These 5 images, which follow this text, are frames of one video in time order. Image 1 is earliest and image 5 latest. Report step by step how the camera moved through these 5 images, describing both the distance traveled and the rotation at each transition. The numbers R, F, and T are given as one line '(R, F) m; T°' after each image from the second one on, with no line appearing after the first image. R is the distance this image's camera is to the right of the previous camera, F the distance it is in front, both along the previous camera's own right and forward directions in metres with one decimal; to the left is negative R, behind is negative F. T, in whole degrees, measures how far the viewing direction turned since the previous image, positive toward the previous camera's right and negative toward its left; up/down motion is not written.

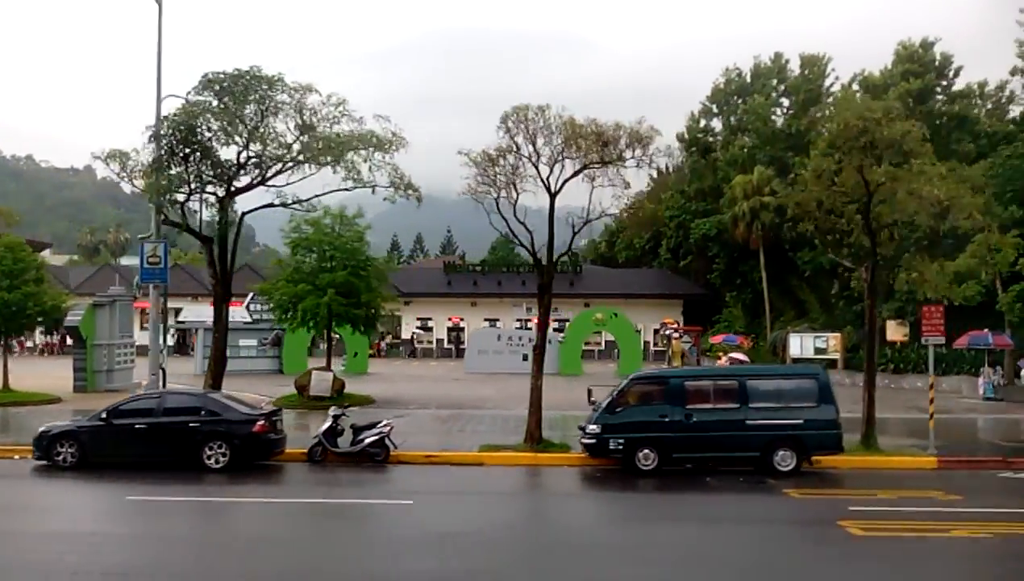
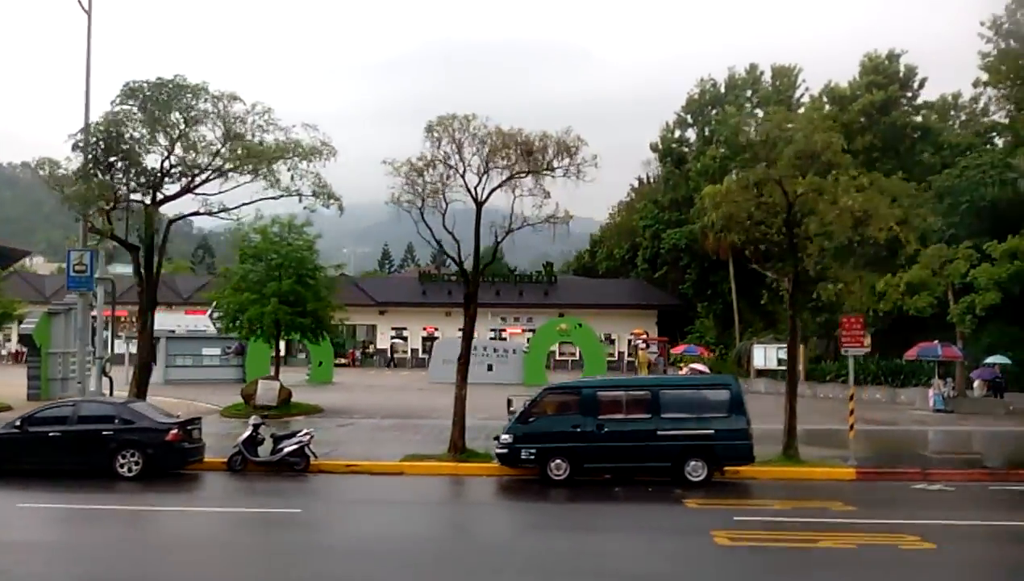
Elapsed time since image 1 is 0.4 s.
(+0.8, 0.0) m; 0°
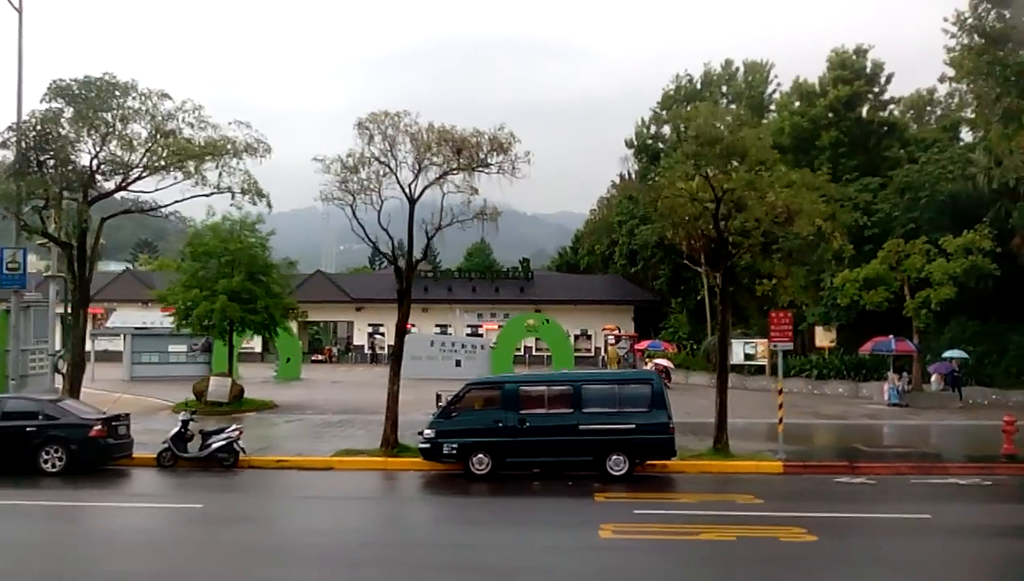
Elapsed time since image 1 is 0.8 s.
(+0.7, 0.0) m; 0°
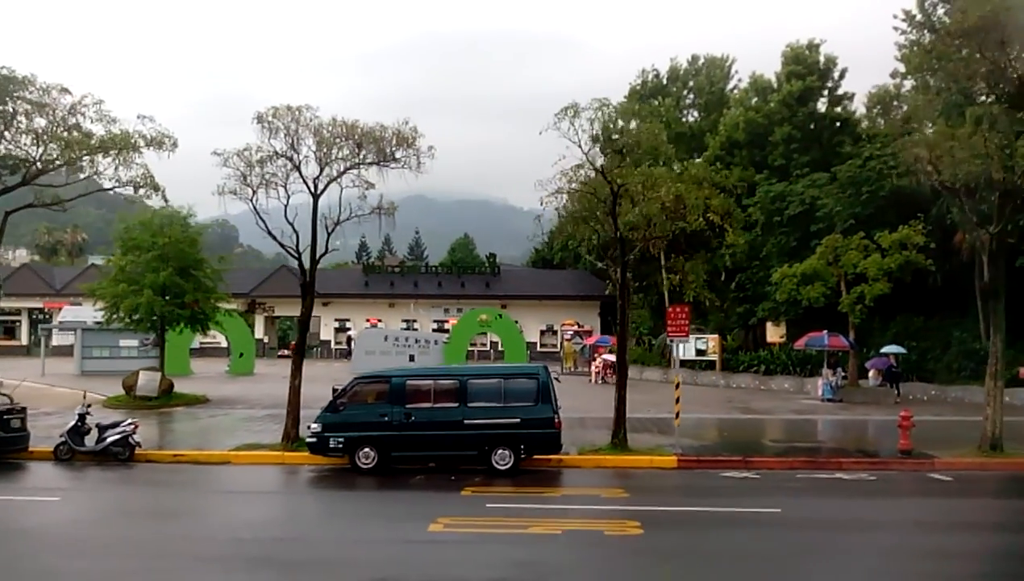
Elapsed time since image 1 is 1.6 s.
(+1.1, 0.0) m; 0°
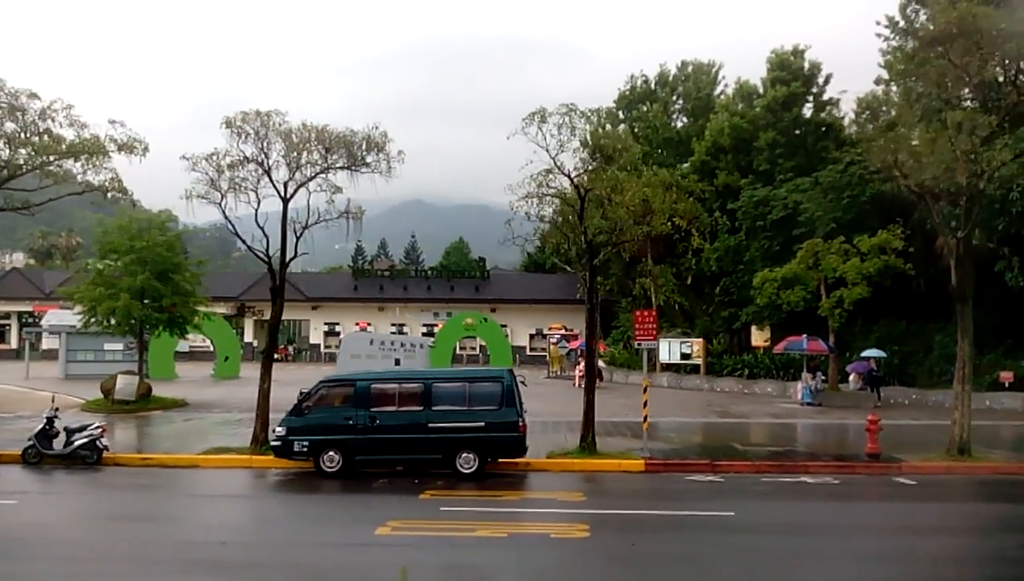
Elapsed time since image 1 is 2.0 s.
(+0.3, 0.0) m; 0°
